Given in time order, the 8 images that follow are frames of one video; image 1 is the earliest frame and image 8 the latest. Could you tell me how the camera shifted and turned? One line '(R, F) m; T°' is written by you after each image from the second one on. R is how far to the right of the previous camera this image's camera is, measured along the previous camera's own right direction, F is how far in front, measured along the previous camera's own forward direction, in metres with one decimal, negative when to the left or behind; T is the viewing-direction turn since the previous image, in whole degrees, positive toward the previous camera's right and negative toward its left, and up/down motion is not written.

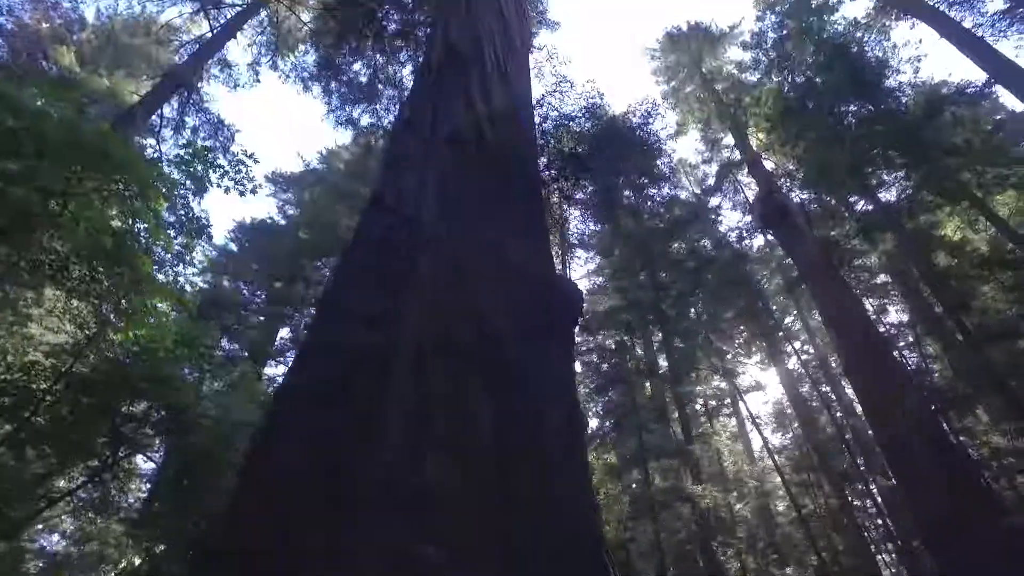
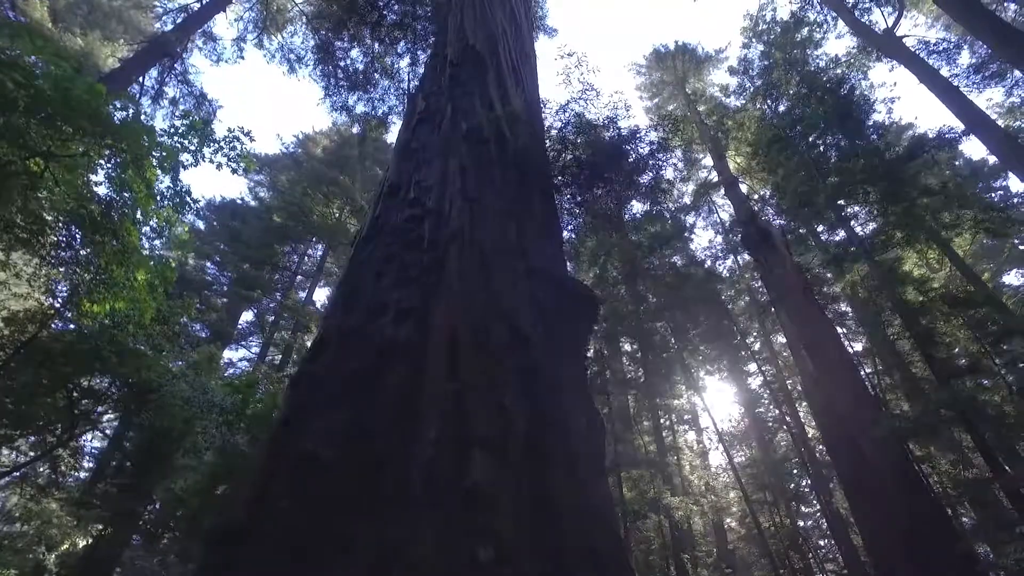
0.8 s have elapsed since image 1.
(-0.3, 0.0) m; +3°
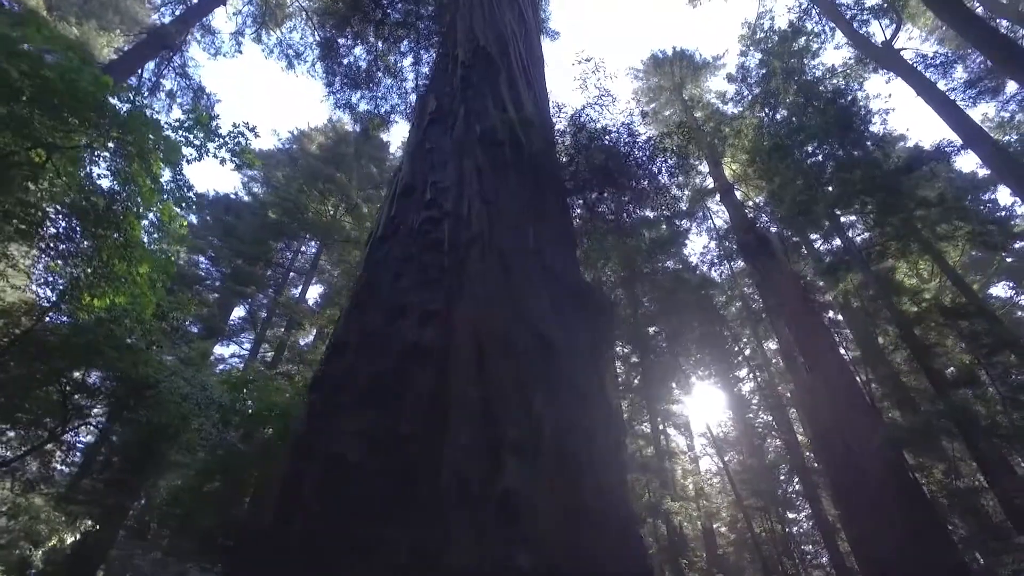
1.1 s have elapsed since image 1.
(-0.2, 0.0) m; +1°
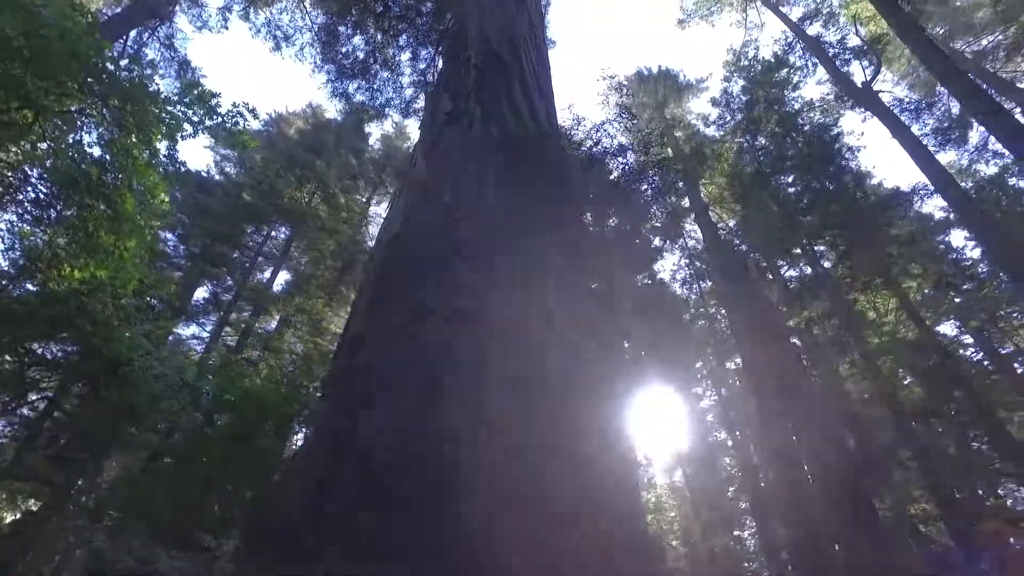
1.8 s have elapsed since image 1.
(-0.3, 0.0) m; +3°
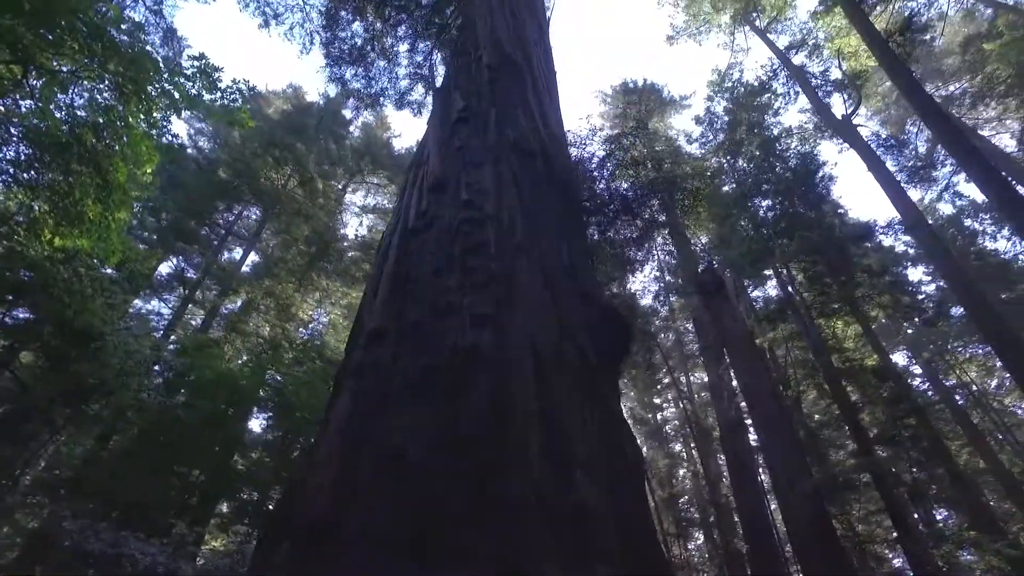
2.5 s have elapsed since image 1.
(-0.3, 0.0) m; +3°
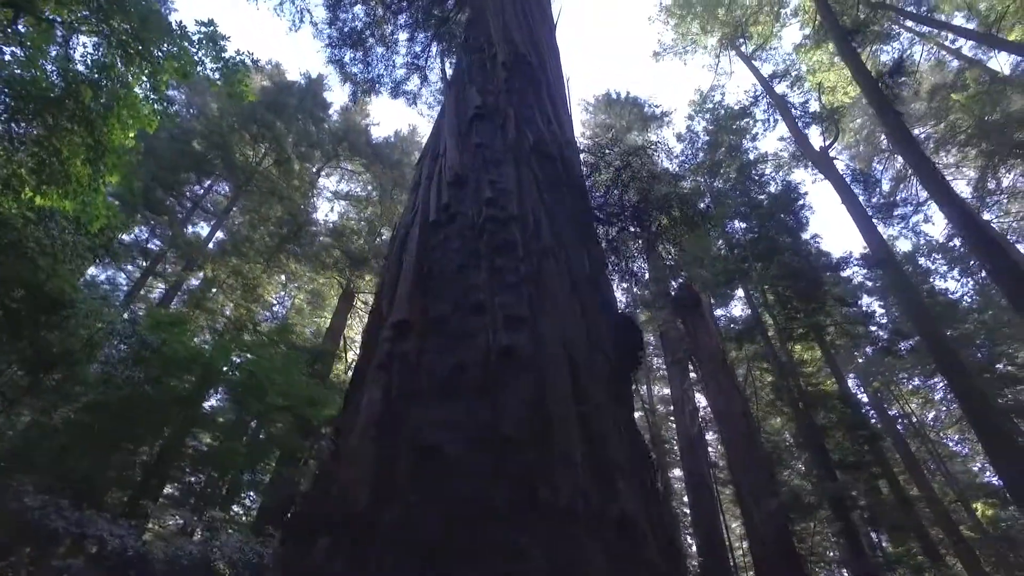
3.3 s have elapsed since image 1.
(-0.4, 0.0) m; +4°
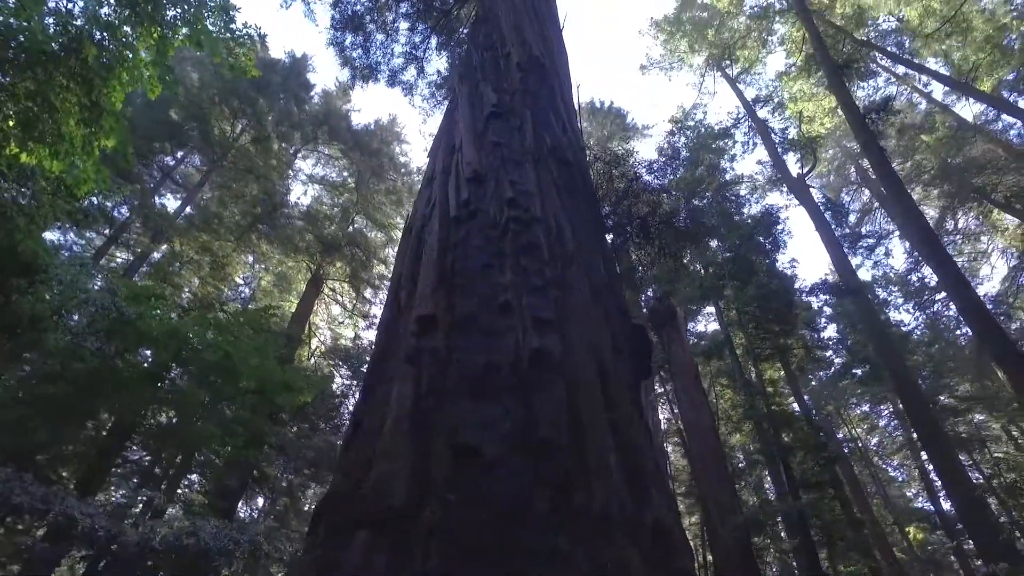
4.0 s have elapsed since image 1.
(-0.3, 0.0) m; +3°
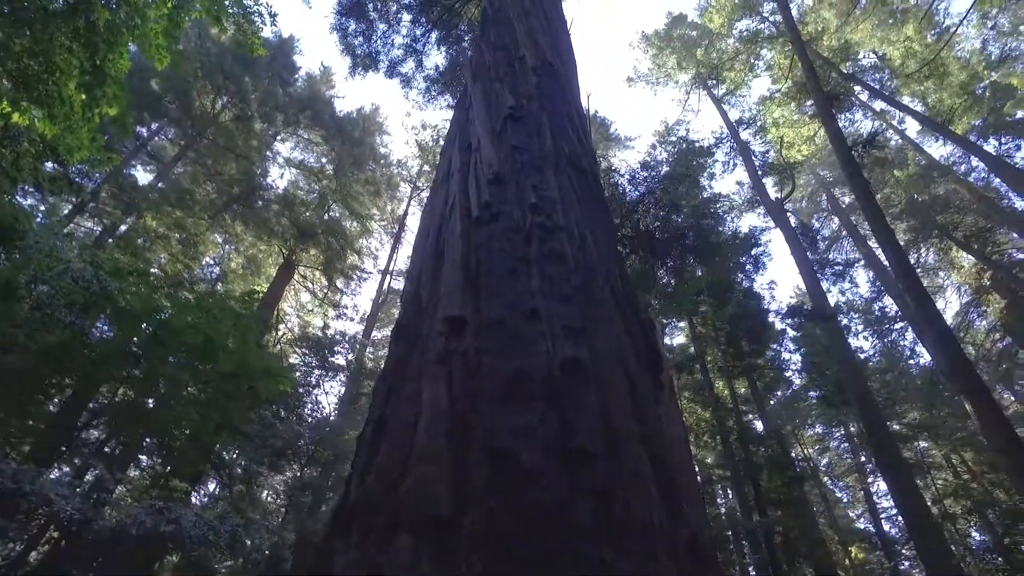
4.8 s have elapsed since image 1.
(-0.3, 0.0) m; +3°
